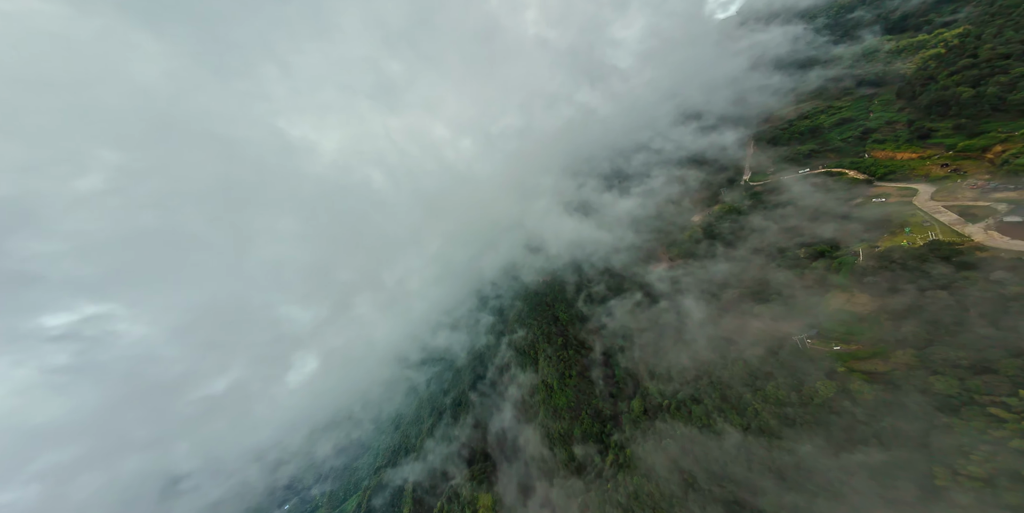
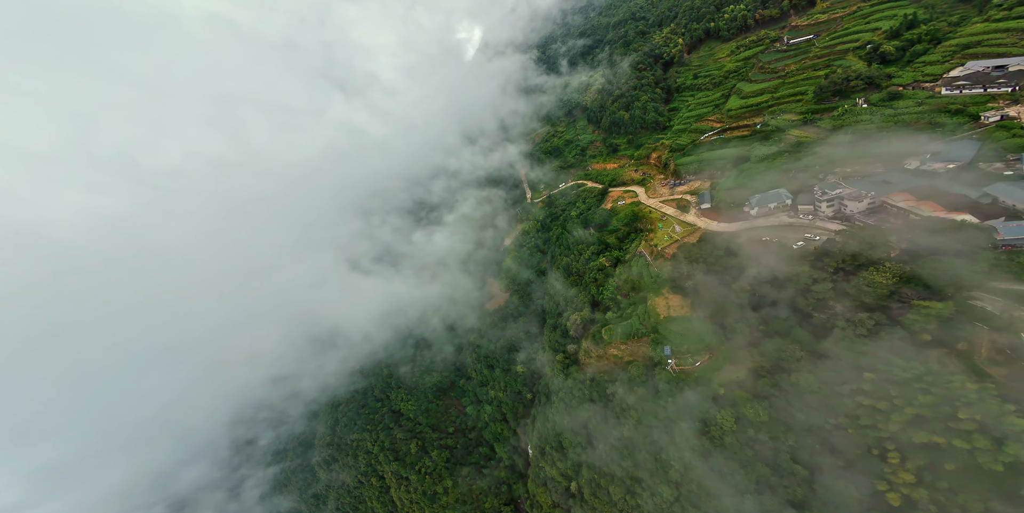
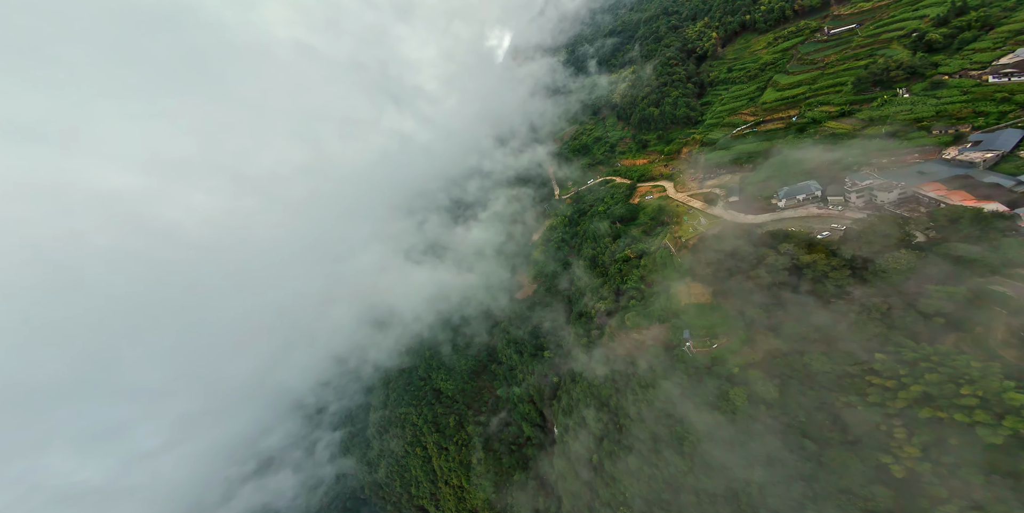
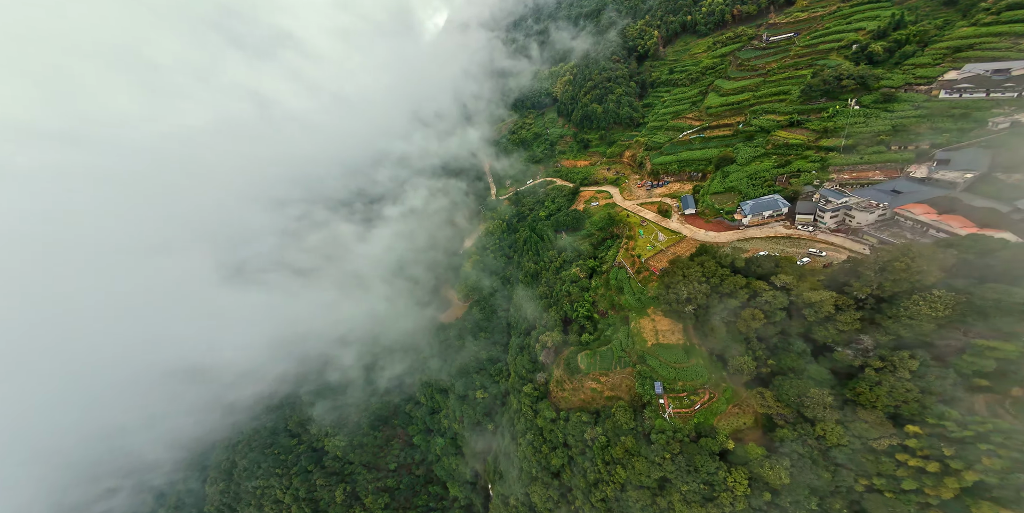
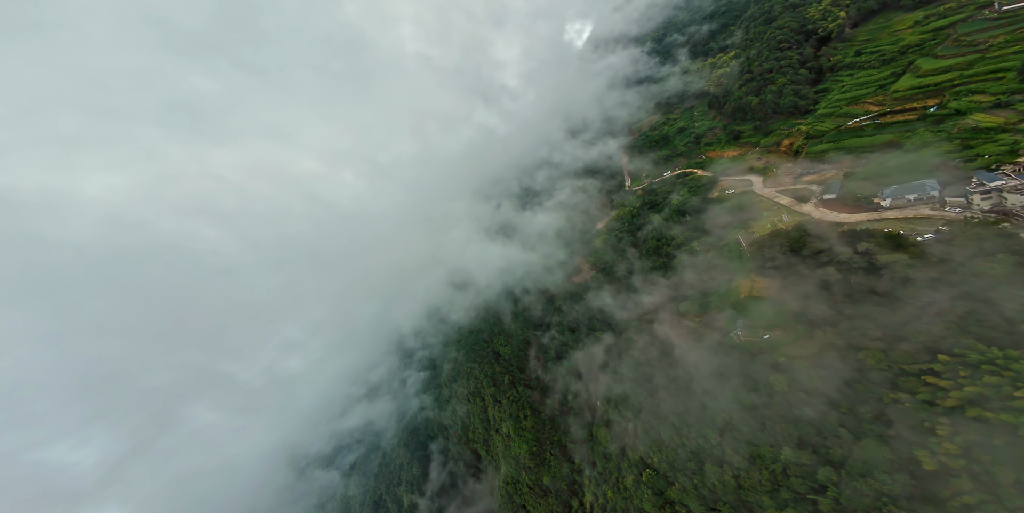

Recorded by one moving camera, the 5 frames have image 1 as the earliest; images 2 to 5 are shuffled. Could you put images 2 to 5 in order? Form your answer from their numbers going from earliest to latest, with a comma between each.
5, 3, 2, 4
